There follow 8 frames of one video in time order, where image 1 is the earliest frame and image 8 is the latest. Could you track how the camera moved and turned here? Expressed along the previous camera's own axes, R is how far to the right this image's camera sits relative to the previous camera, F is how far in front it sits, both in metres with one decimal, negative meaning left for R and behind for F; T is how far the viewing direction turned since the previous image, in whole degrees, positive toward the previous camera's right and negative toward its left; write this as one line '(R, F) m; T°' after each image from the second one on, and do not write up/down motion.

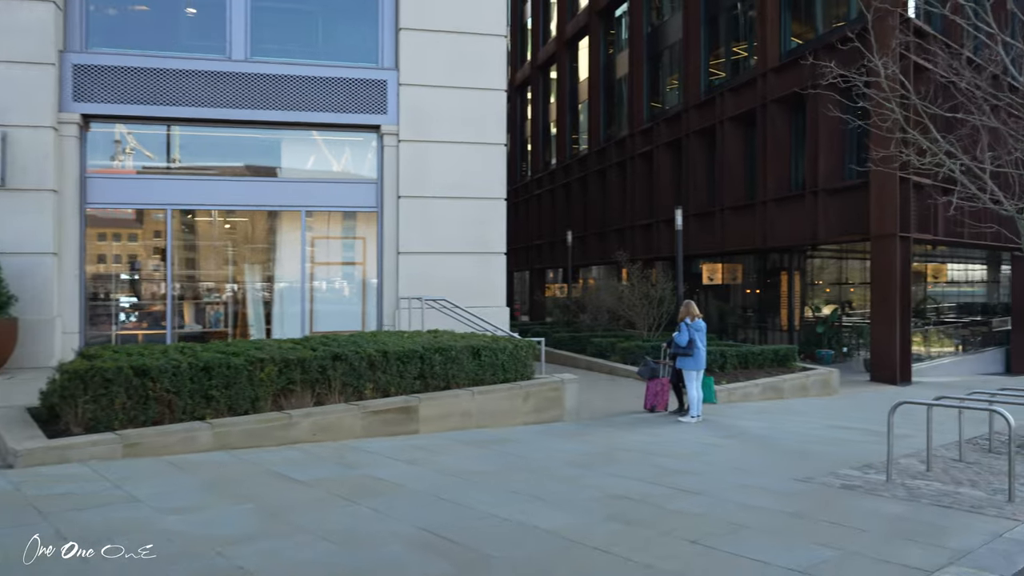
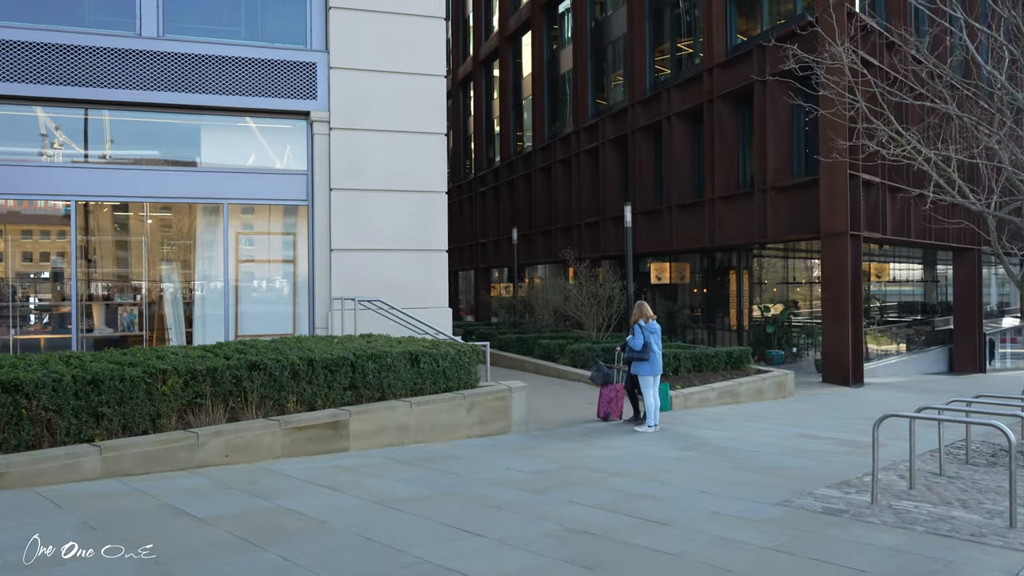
(0.0, +0.9) m; +4°
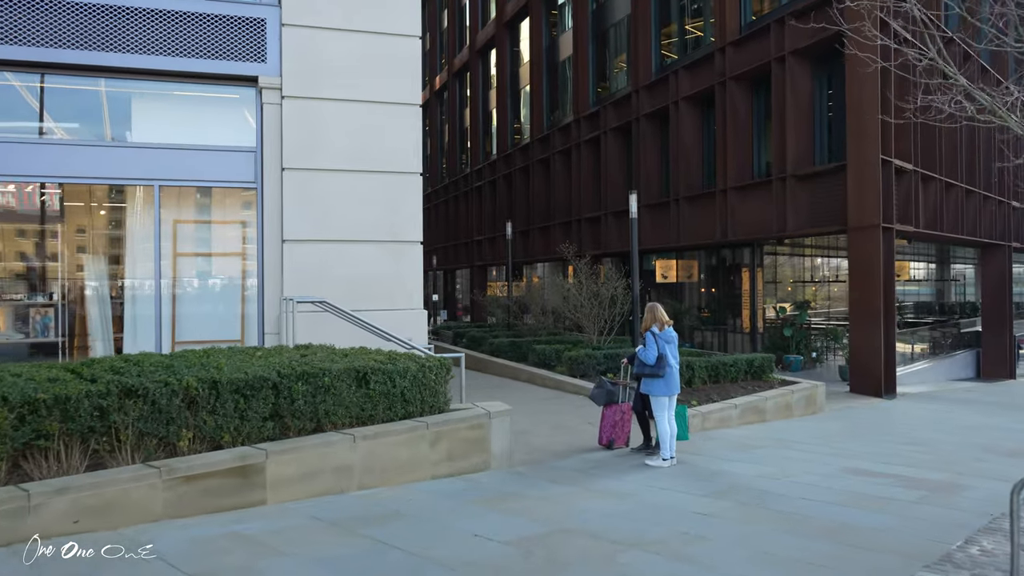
(+0.2, +2.0) m; 0°
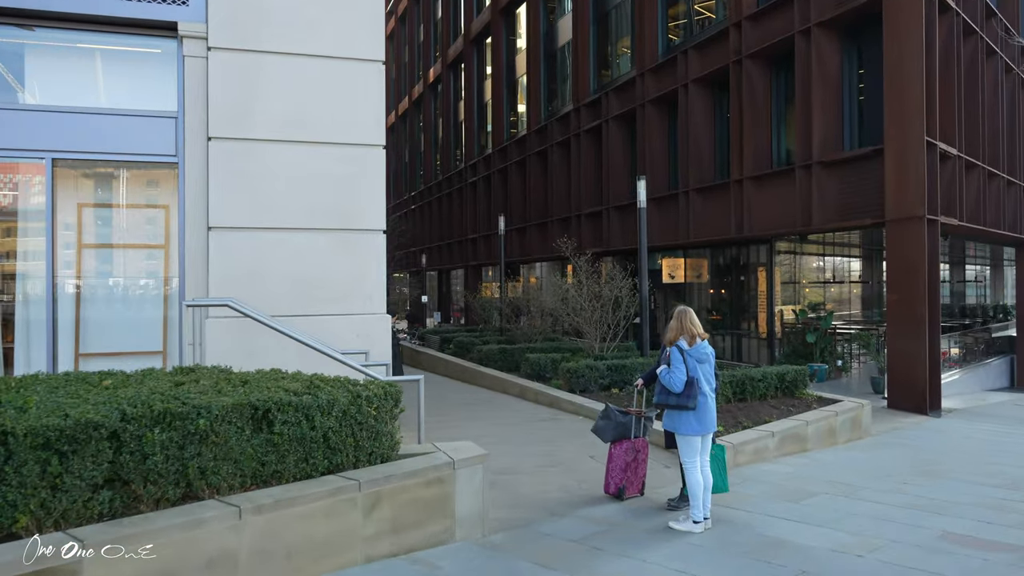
(+0.2, +2.1) m; 0°
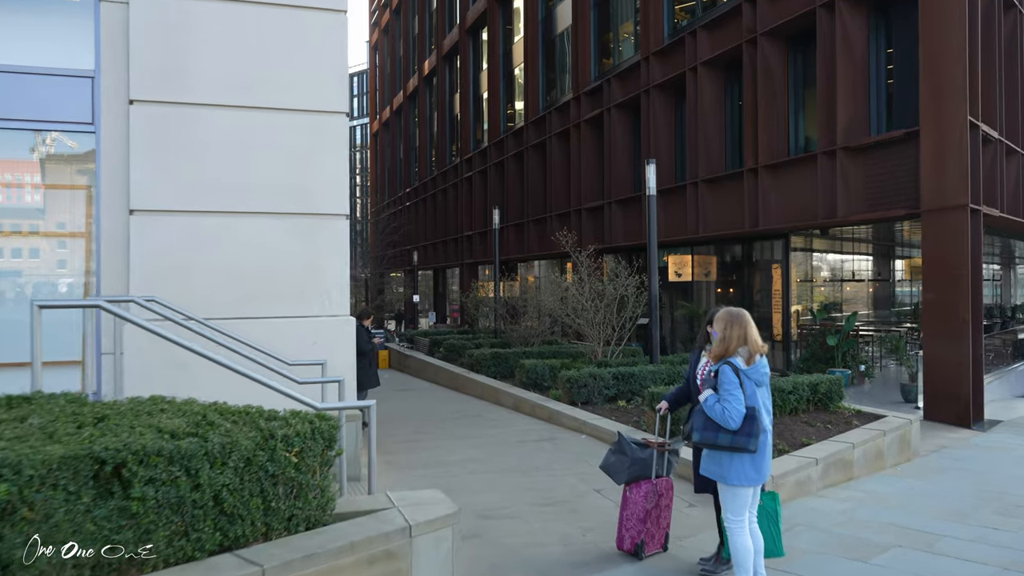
(+0.1, +1.5) m; 0°
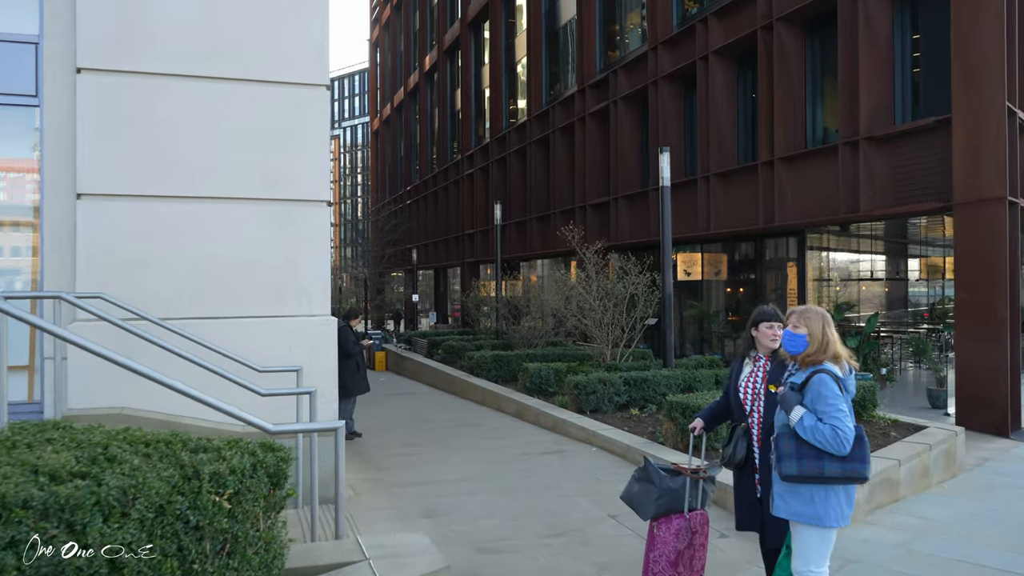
(0.0, +0.9) m; 0°
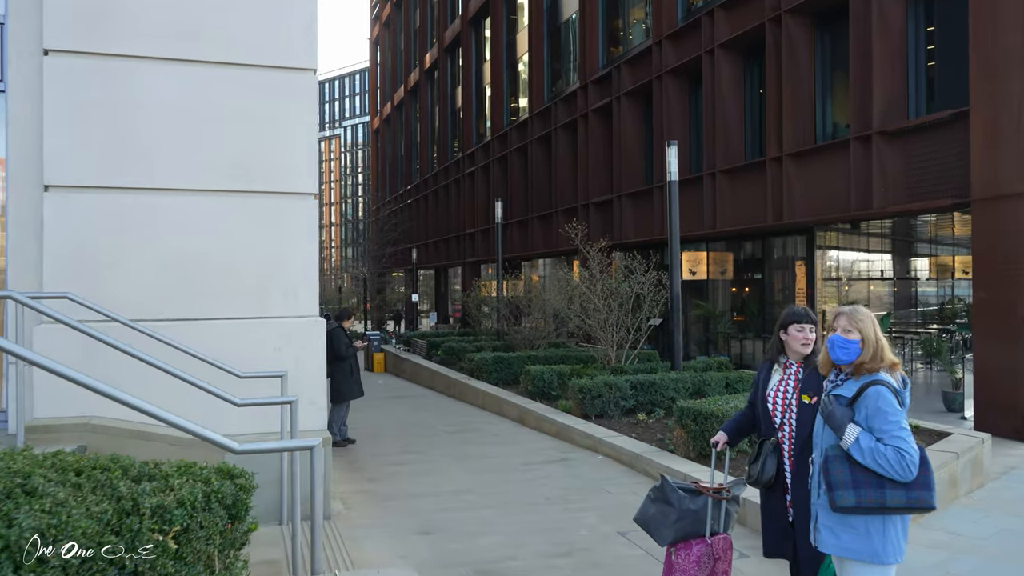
(0.0, +0.4) m; 0°
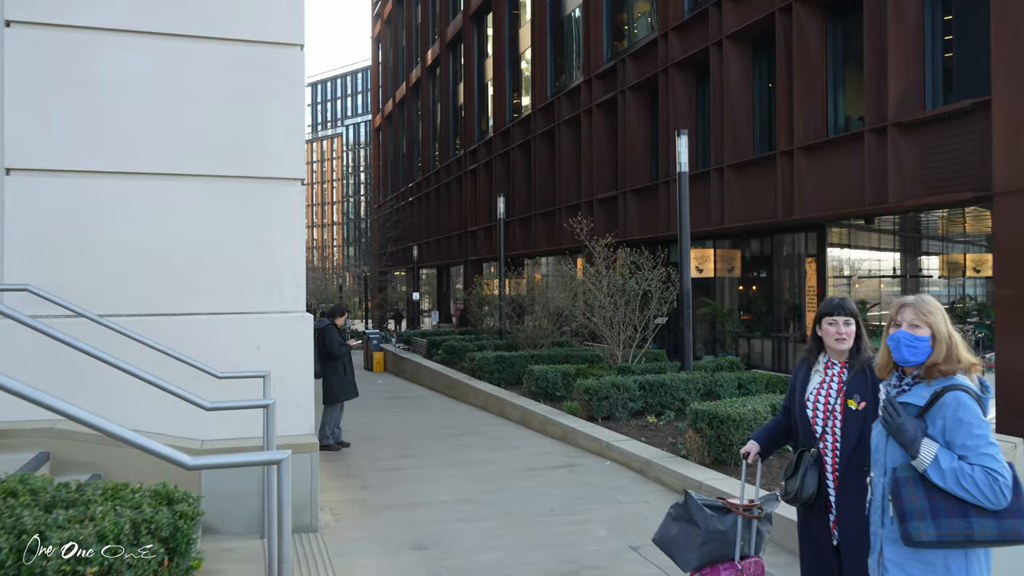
(0.0, +0.5) m; 0°
